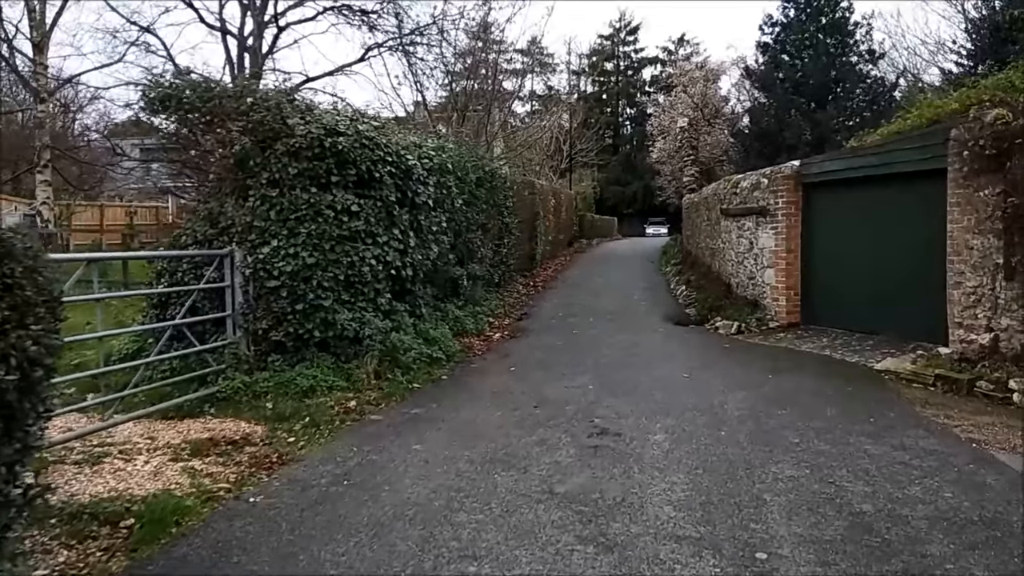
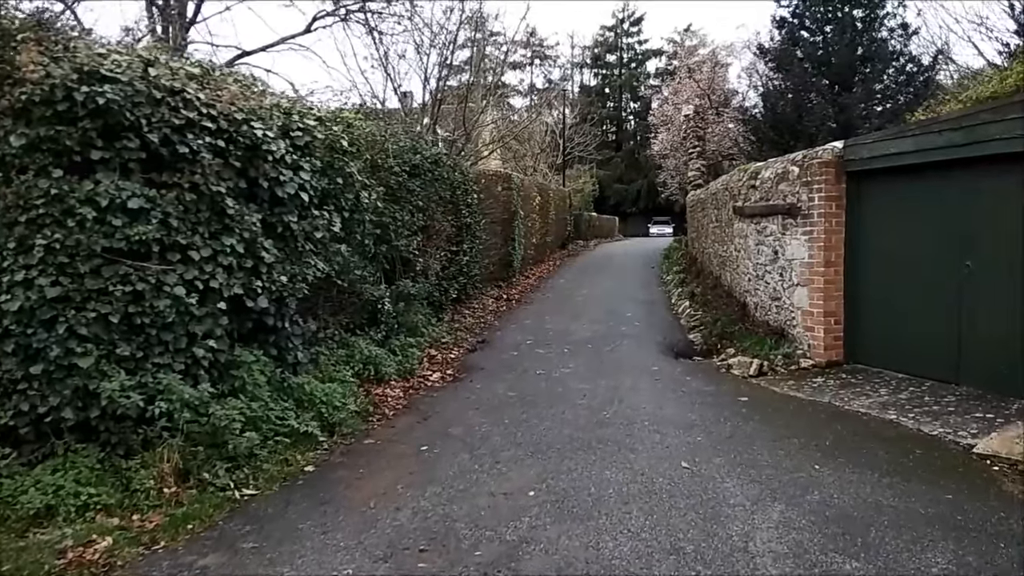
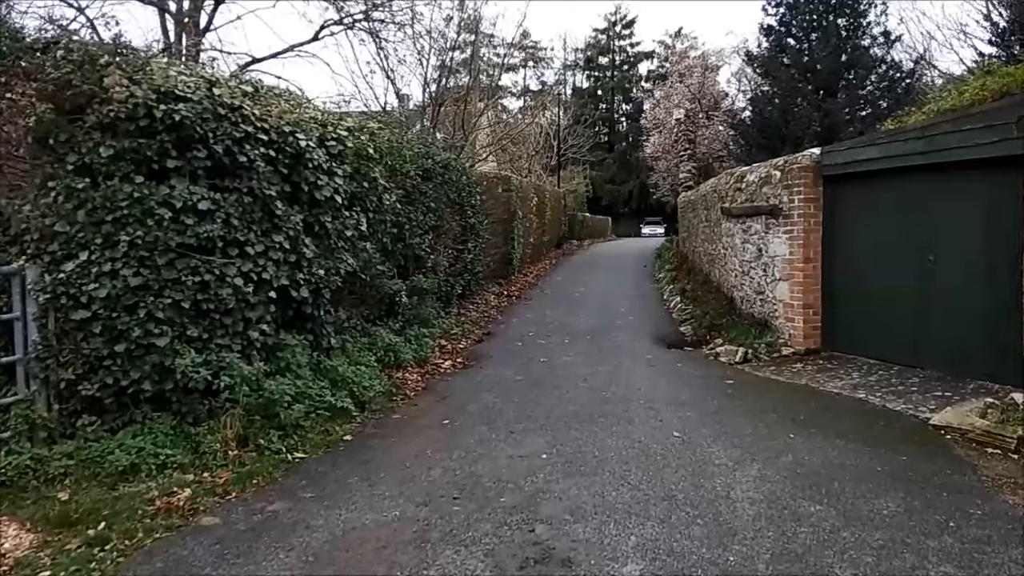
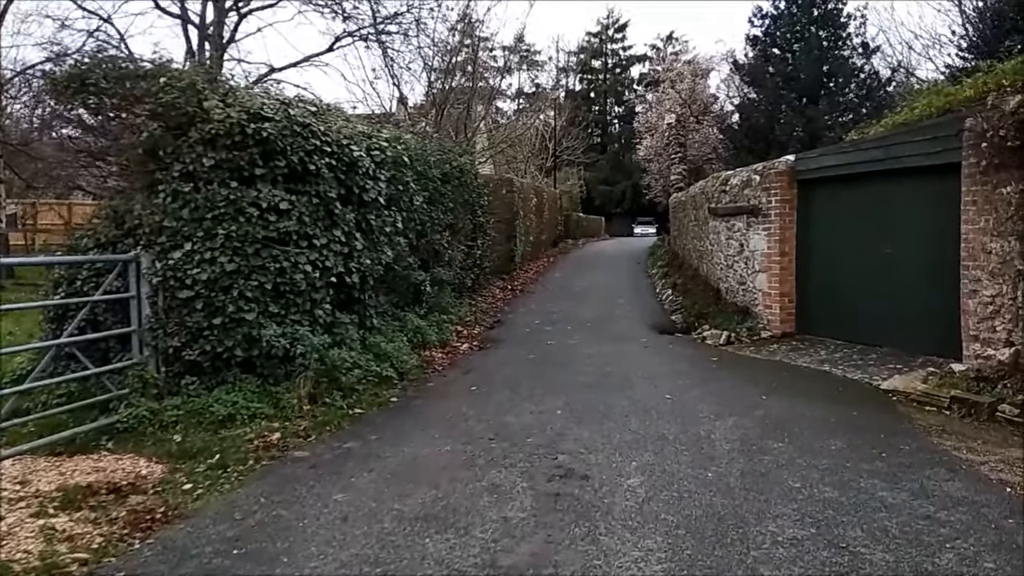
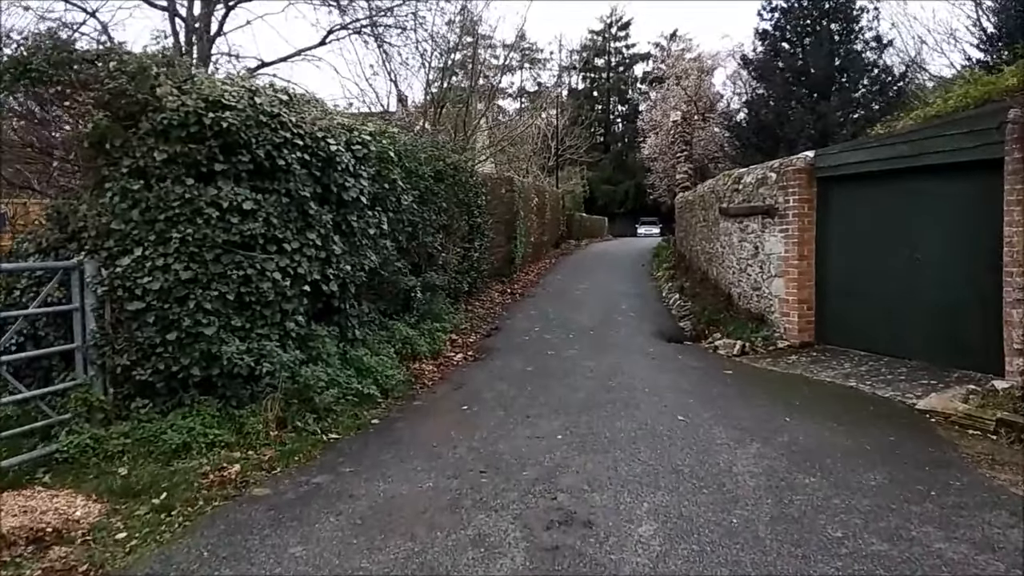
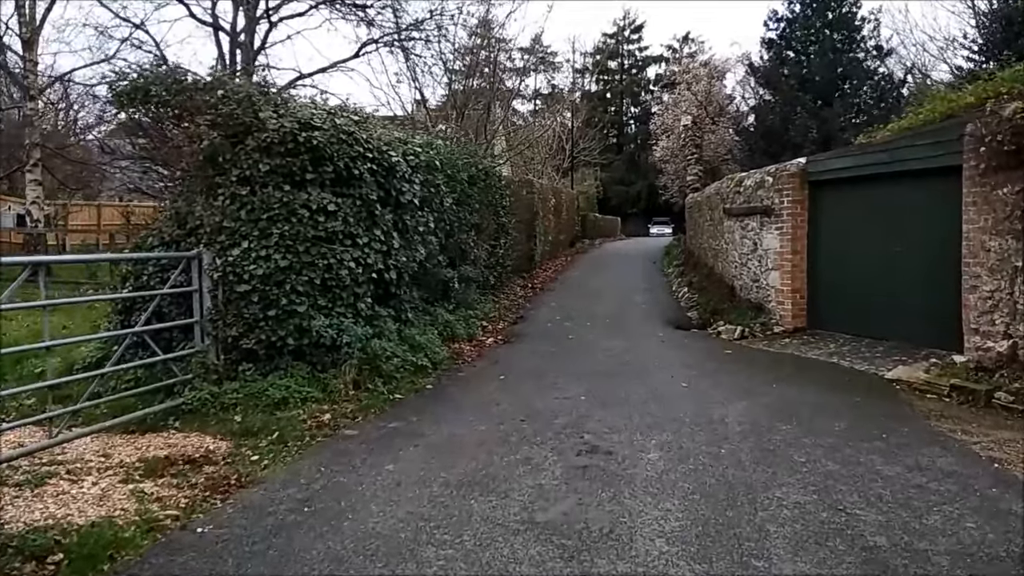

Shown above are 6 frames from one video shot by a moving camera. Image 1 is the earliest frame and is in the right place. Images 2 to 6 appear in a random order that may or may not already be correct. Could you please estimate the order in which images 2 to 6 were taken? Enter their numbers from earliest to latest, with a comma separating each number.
6, 4, 5, 3, 2
